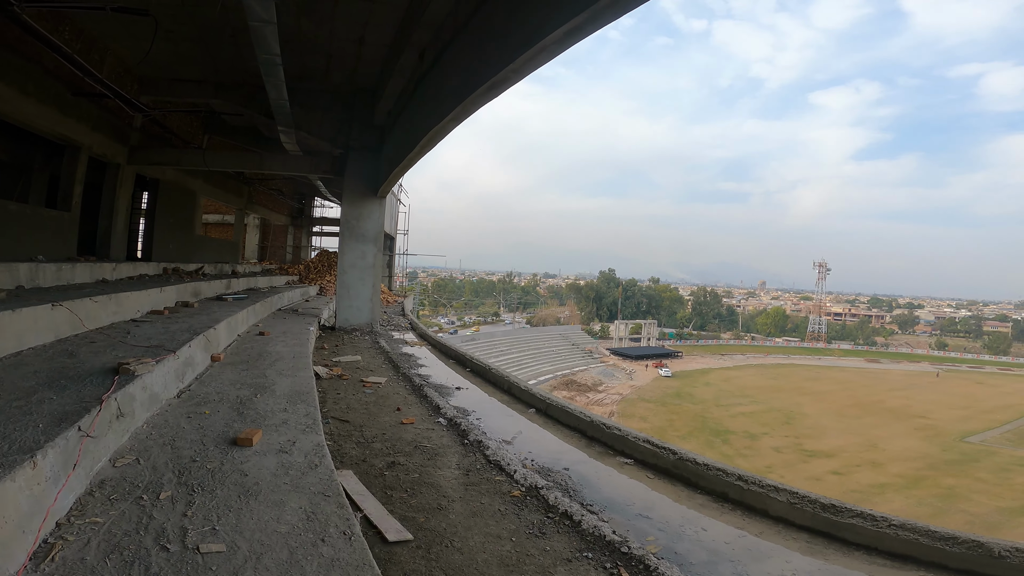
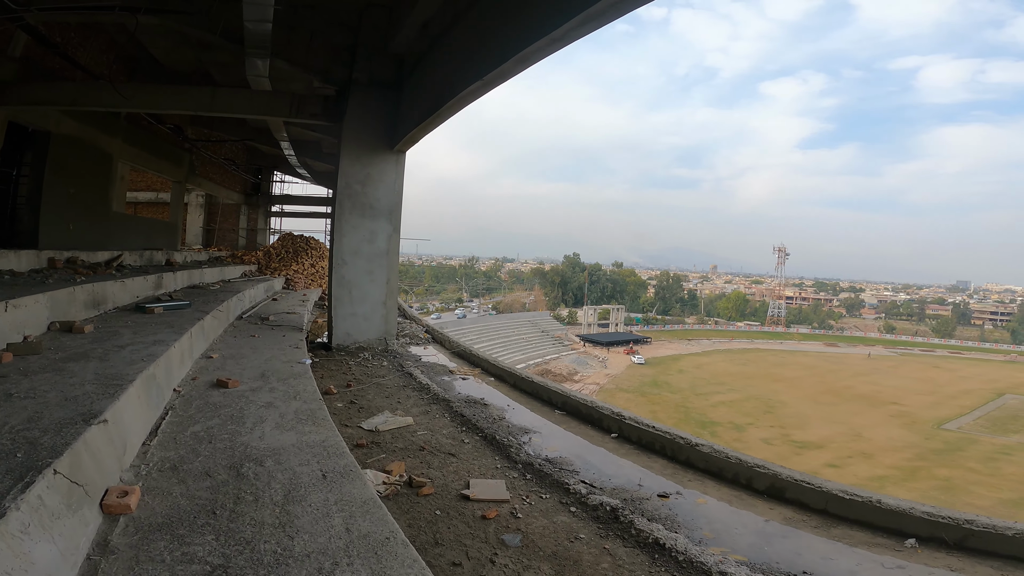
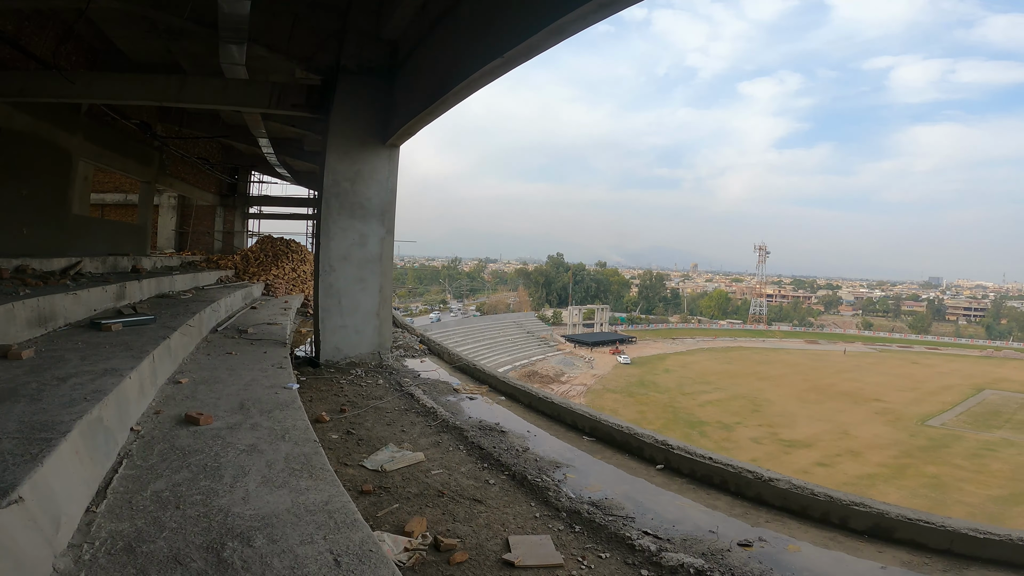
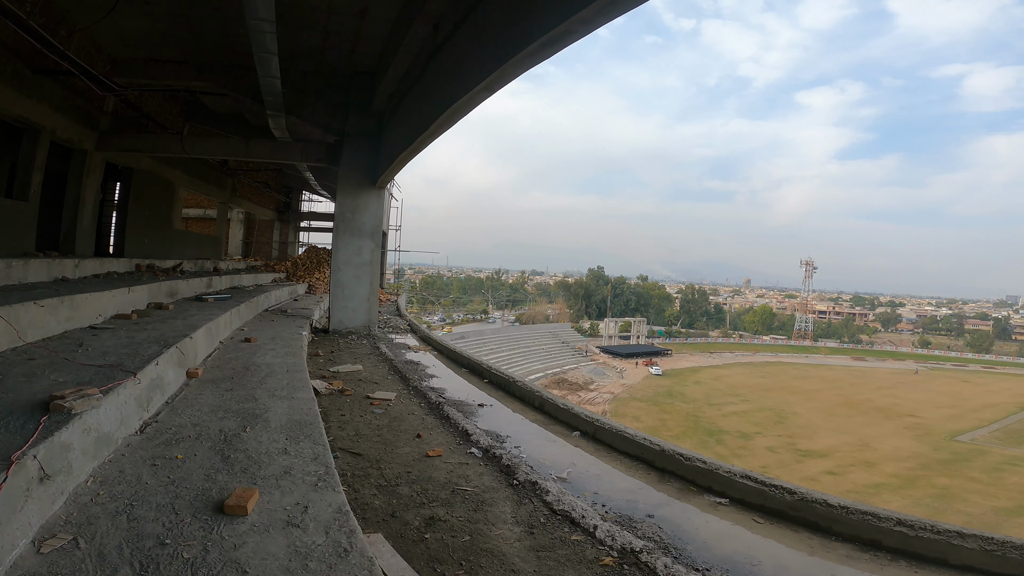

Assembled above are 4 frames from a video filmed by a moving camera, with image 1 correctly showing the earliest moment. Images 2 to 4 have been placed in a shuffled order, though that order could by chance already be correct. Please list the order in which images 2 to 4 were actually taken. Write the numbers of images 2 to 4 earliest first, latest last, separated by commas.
4, 2, 3
